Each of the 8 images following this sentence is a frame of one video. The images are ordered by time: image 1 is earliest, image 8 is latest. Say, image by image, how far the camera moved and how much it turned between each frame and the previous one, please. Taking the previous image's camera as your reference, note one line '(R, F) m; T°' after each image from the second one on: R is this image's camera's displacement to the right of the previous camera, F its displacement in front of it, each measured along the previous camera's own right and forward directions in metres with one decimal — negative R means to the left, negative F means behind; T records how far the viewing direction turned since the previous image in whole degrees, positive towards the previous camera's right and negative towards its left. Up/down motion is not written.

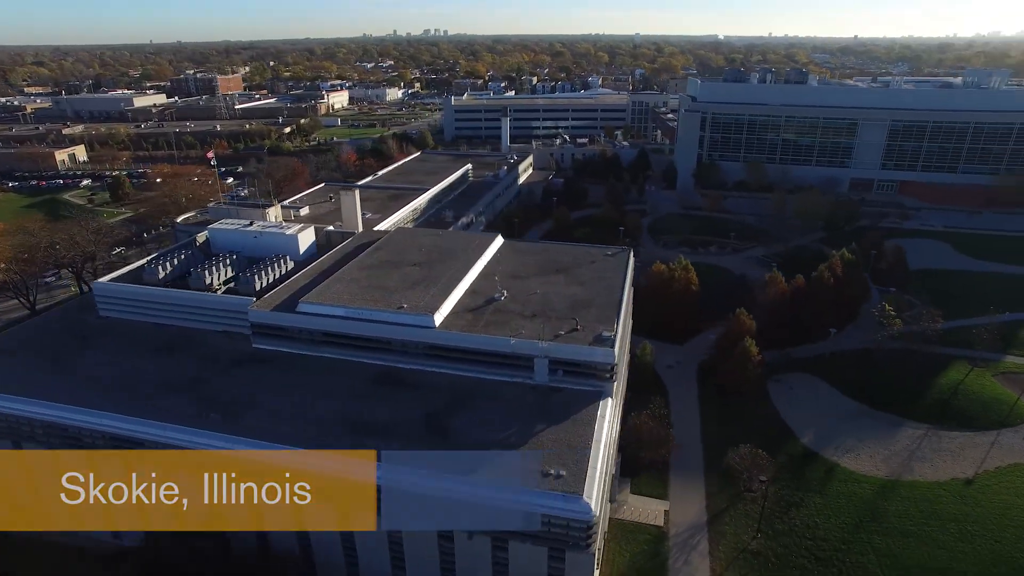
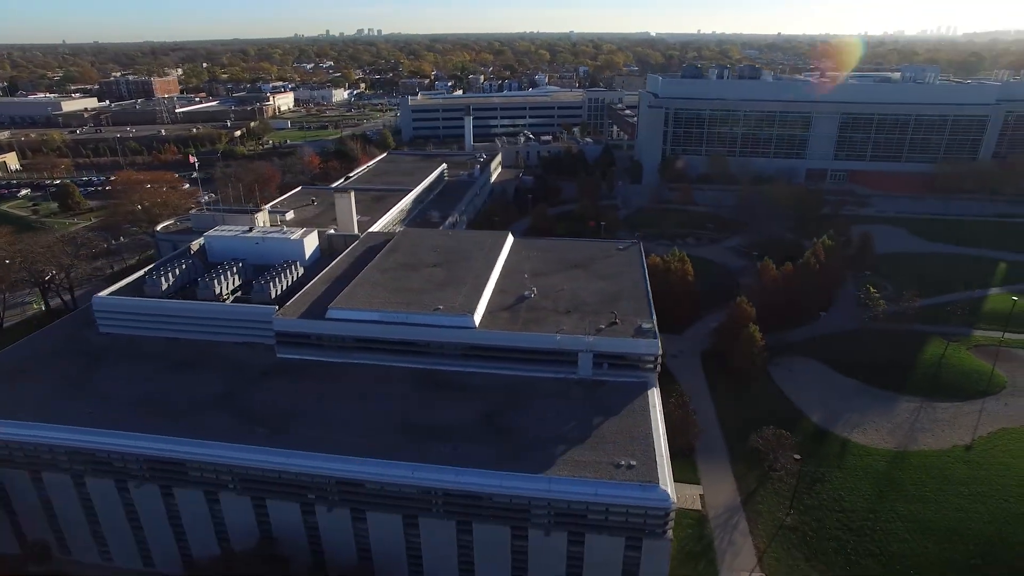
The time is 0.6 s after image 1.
(-2.9, +0.1) m; +5°
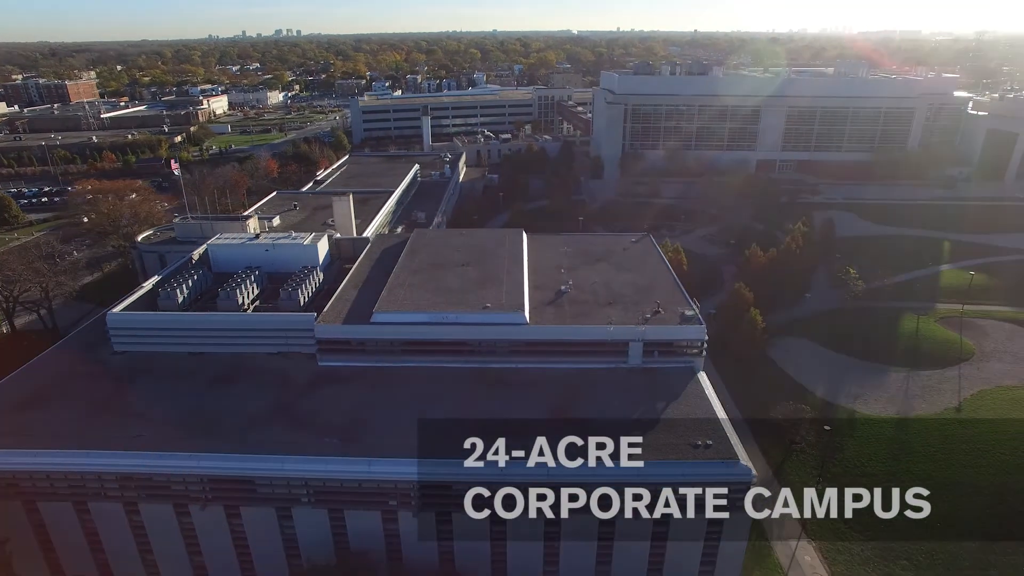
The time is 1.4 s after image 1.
(-3.5, 0.0) m; +6°
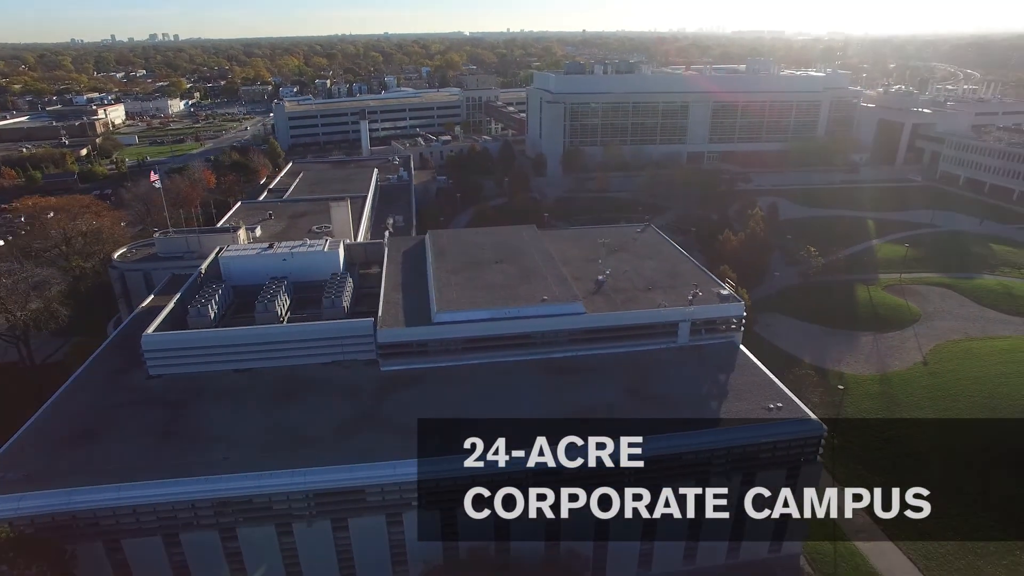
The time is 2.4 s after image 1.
(-4.7, -0.1) m; +9°
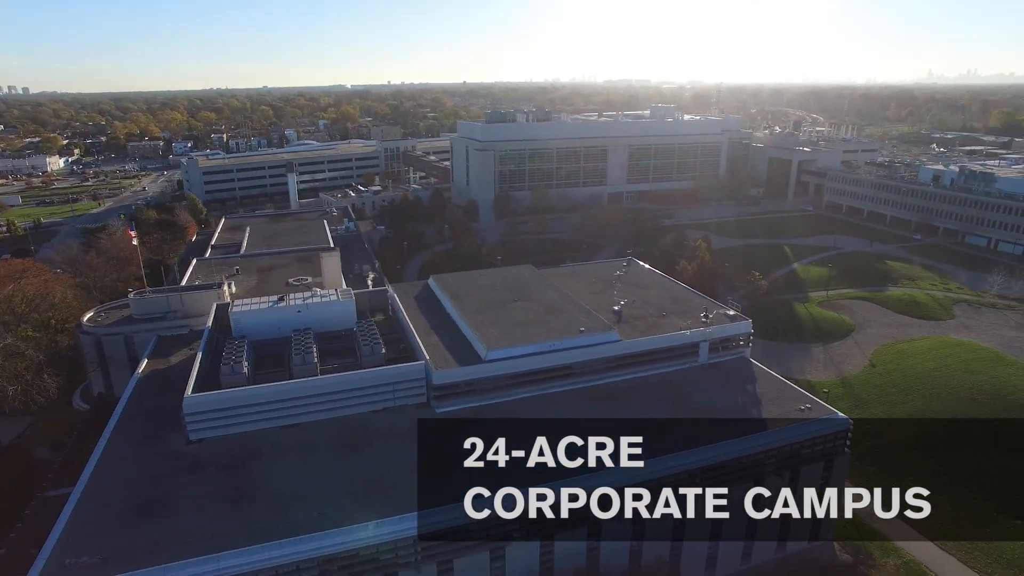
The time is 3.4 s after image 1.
(-4.7, -0.3) m; +10°
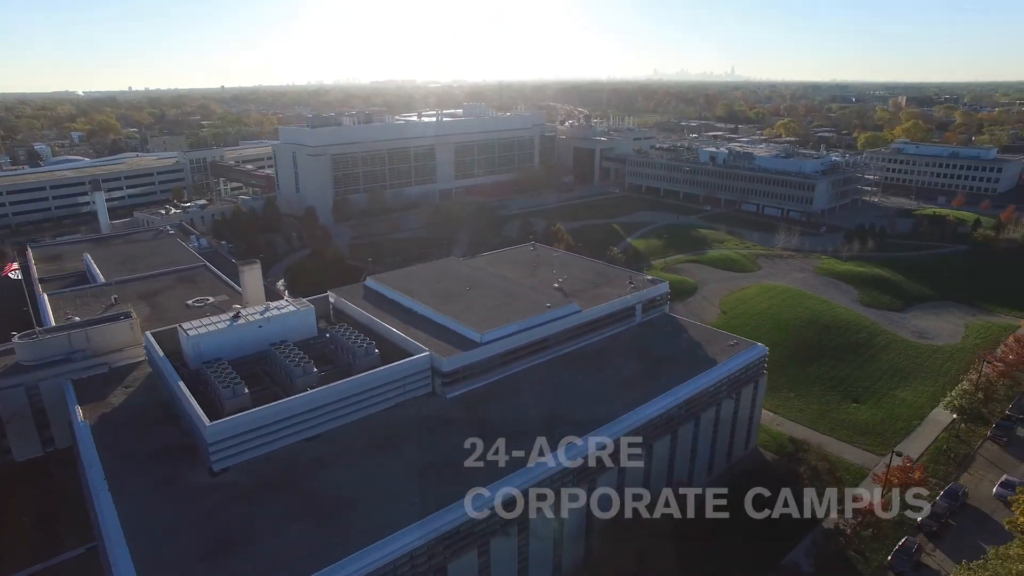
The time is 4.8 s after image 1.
(-6.3, -0.5) m; +19°
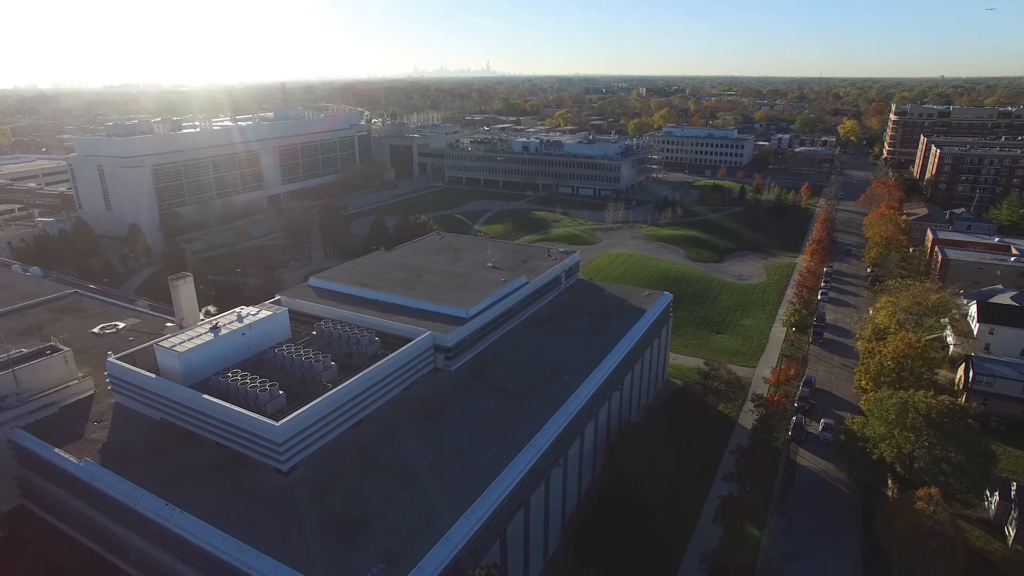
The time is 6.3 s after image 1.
(-6.6, -1.2) m; +19°
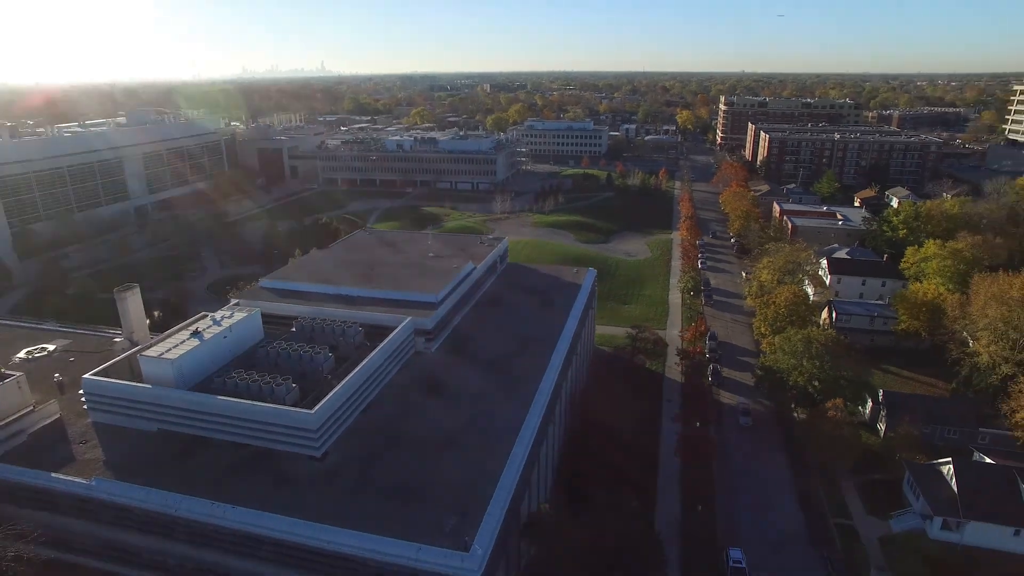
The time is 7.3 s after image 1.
(-4.0, -1.4) m; +13°
